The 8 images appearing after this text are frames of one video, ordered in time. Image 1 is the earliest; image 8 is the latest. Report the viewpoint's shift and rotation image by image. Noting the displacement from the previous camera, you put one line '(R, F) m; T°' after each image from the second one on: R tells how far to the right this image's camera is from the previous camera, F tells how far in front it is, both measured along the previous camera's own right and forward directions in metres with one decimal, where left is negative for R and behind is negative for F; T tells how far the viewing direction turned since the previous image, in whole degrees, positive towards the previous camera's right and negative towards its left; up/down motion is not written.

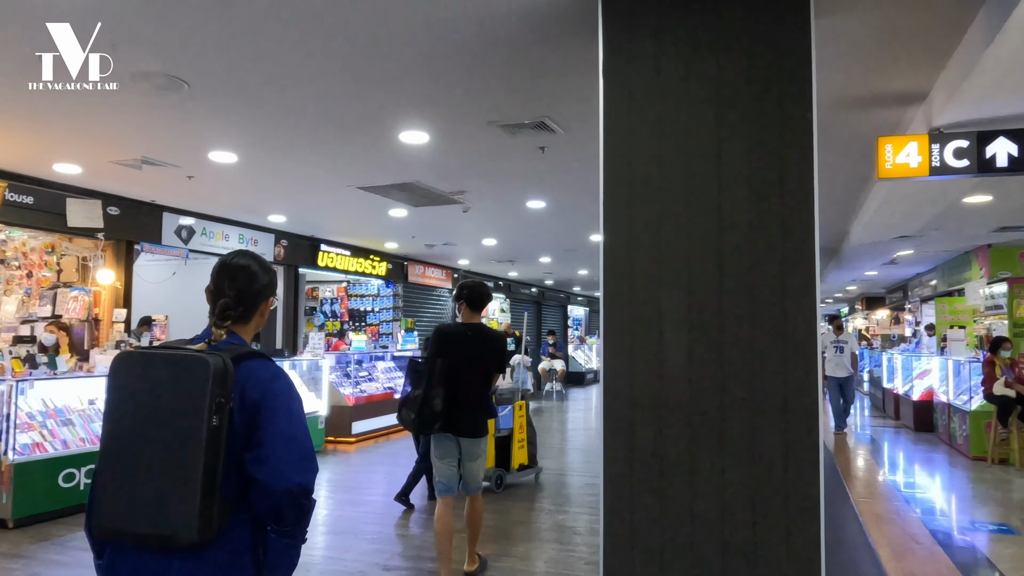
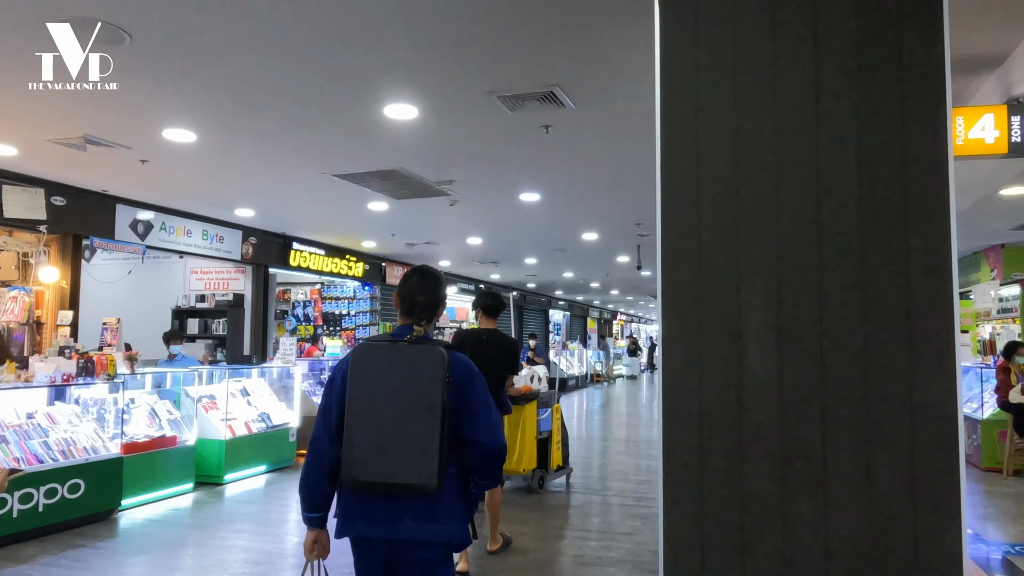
(-0.1, +0.6) m; +2°
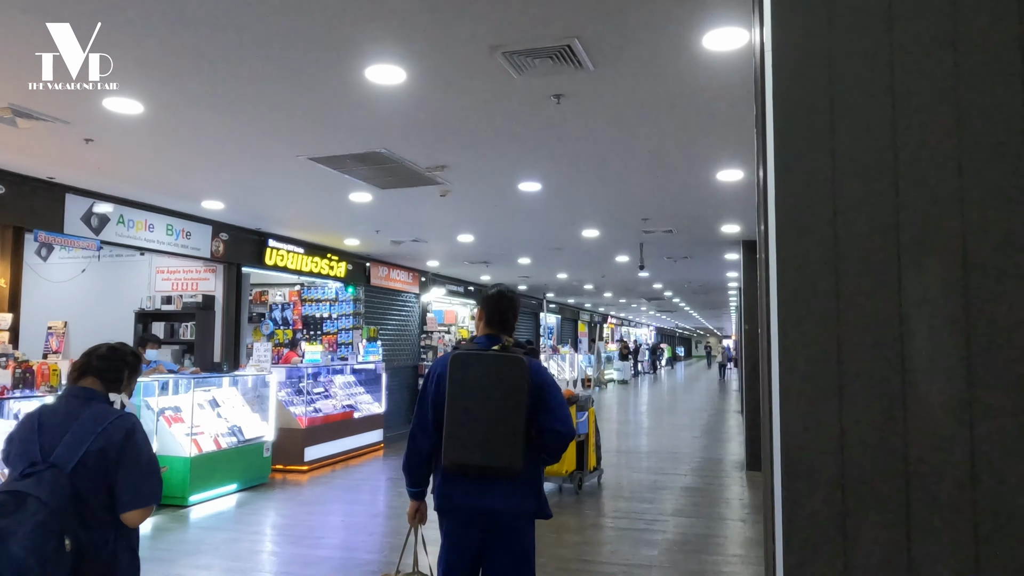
(-0.1, +0.6) m; +1°
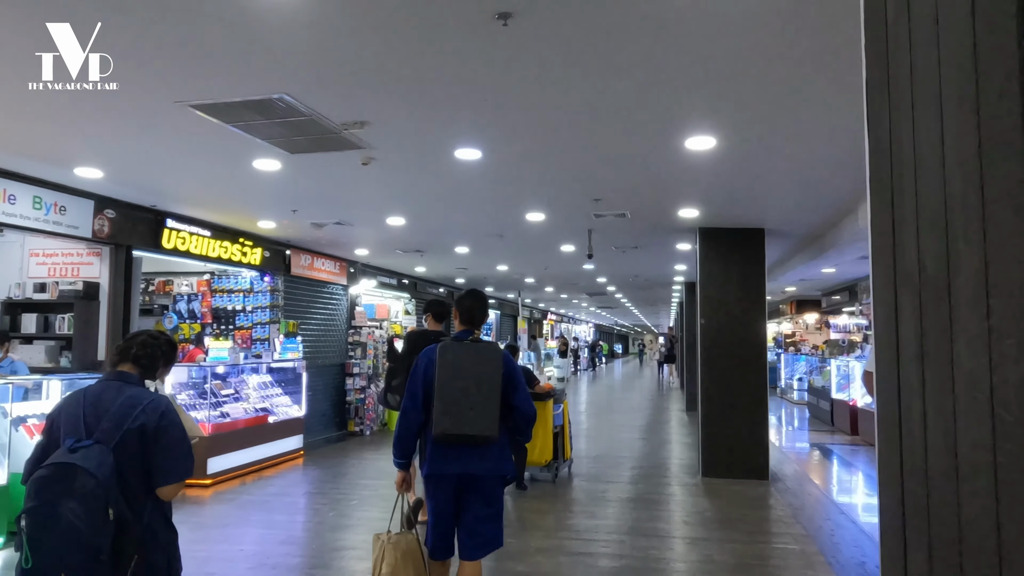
(0.0, +0.8) m; +5°
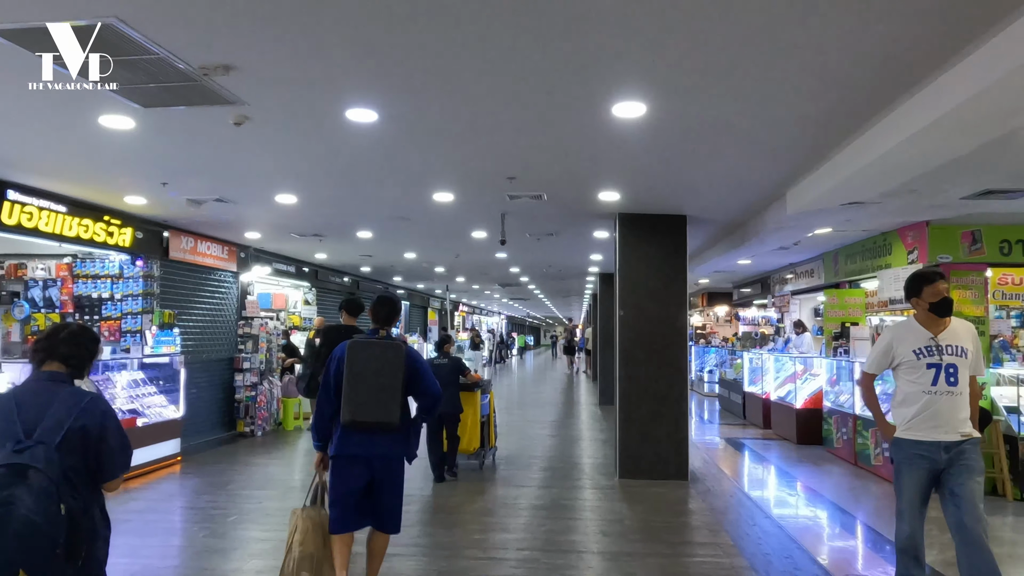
(+0.1, +0.6) m; +7°
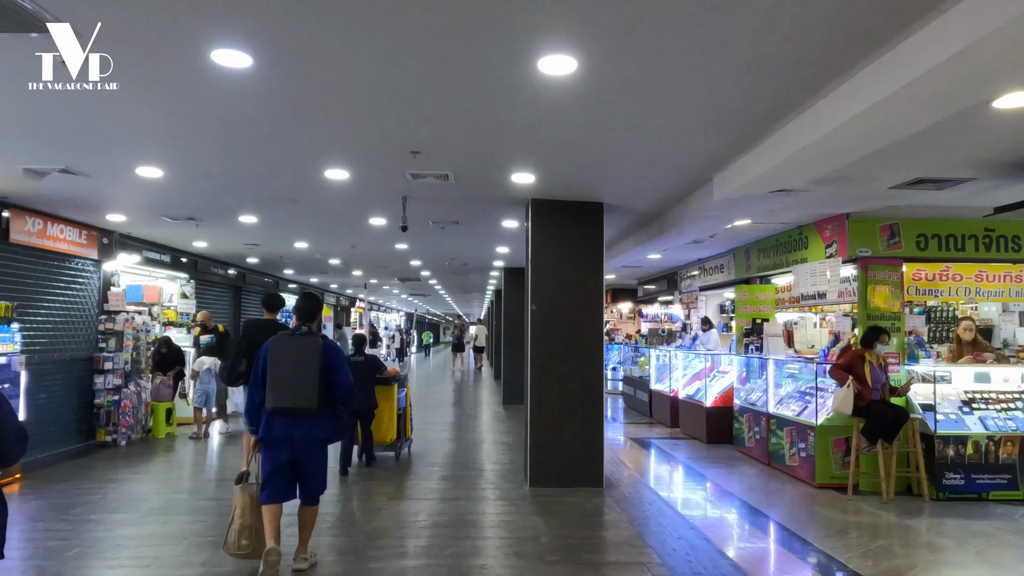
(0.0, +0.6) m; +8°
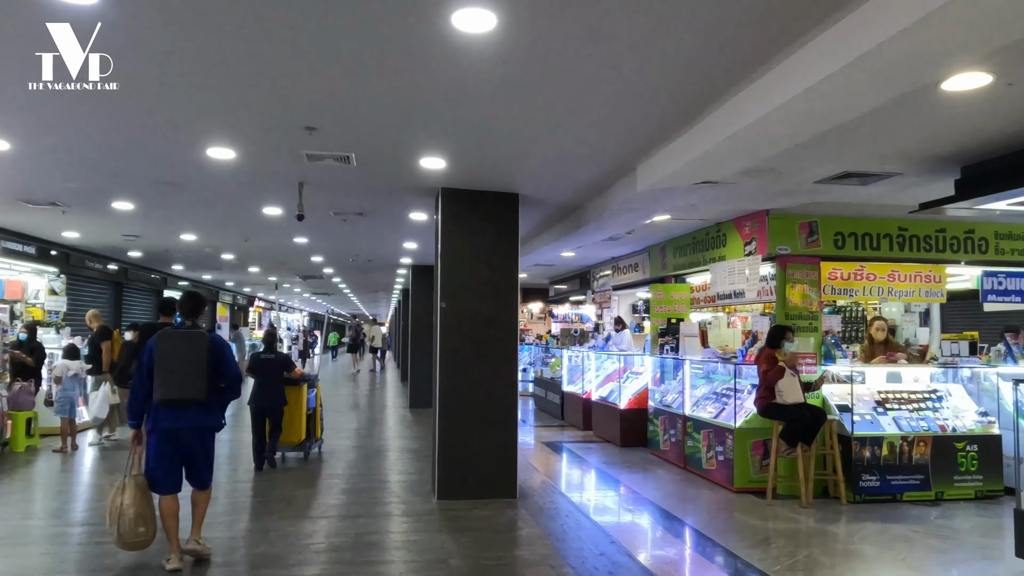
(0.0, +0.4) m; +7°
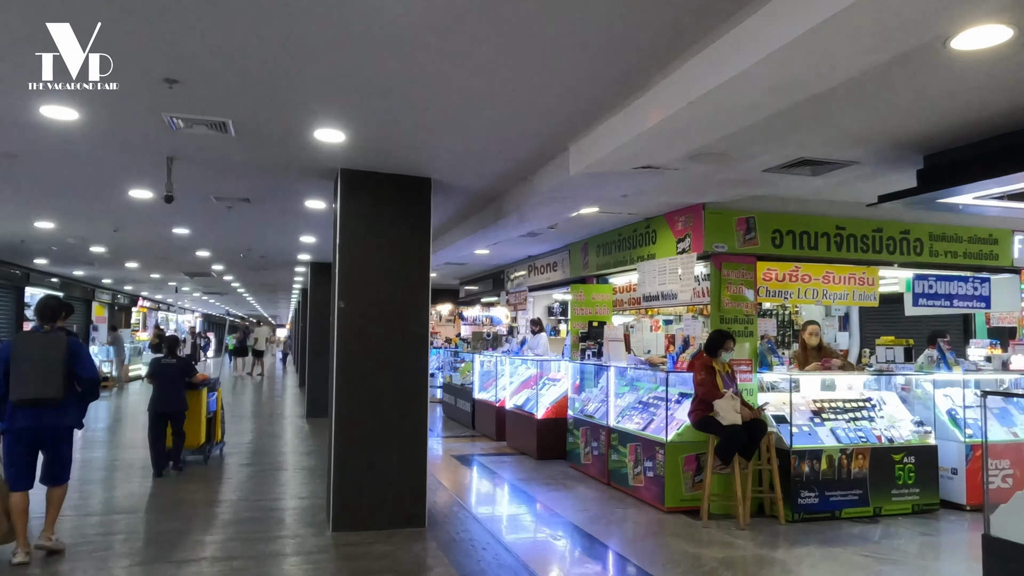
(0.0, +0.7) m; +7°
